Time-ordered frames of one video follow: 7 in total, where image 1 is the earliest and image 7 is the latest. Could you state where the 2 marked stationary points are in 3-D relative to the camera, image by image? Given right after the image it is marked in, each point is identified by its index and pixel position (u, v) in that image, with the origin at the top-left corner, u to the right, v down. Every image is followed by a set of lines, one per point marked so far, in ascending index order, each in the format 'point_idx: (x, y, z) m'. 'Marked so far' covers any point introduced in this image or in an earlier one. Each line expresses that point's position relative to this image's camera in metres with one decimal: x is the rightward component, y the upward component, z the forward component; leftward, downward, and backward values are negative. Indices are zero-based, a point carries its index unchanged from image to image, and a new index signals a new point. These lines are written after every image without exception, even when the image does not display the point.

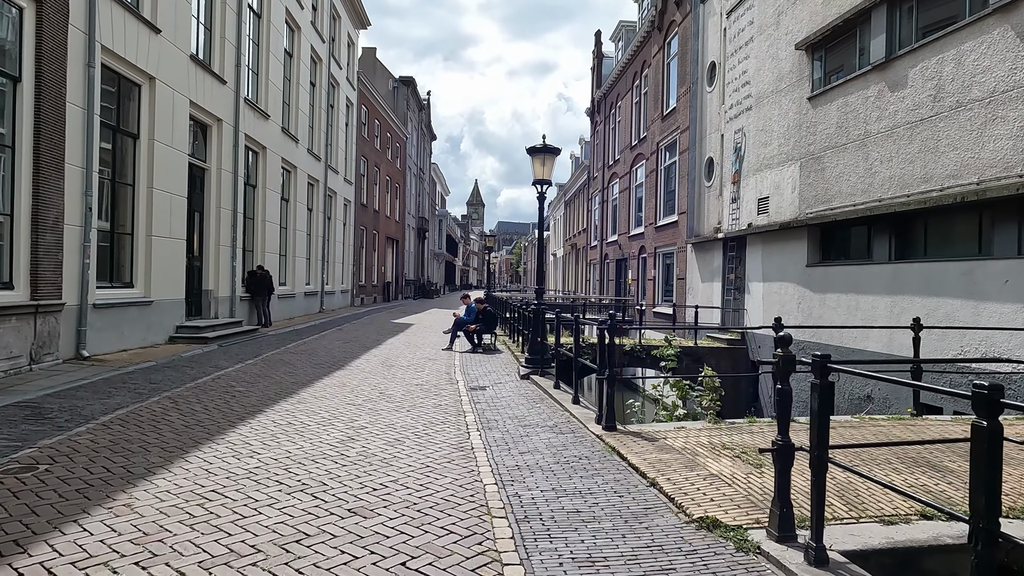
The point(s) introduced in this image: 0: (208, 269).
0: (-6.5, +0.4, +14.3) m
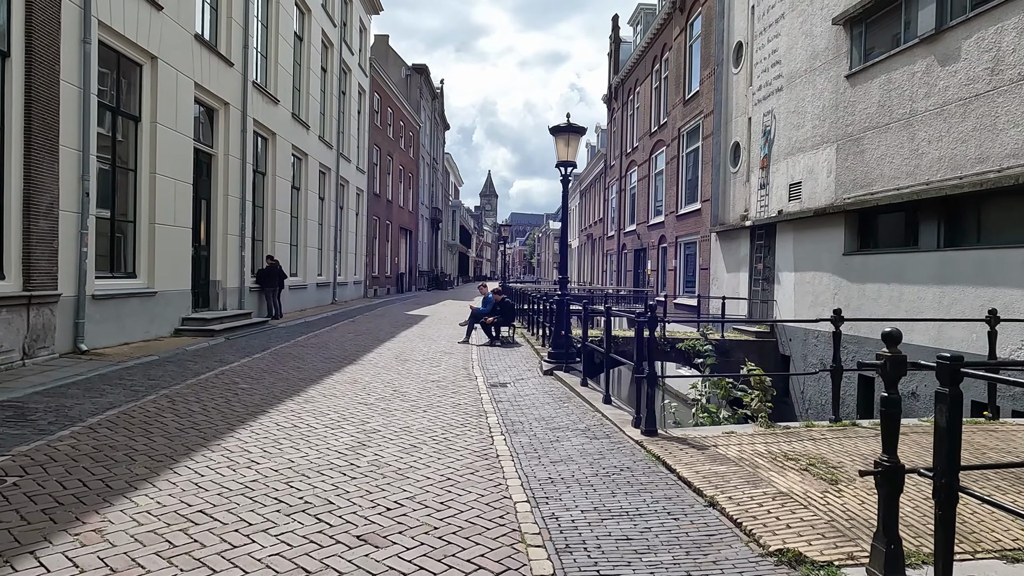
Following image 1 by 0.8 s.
0: (-6.1, +0.6, +13.8) m
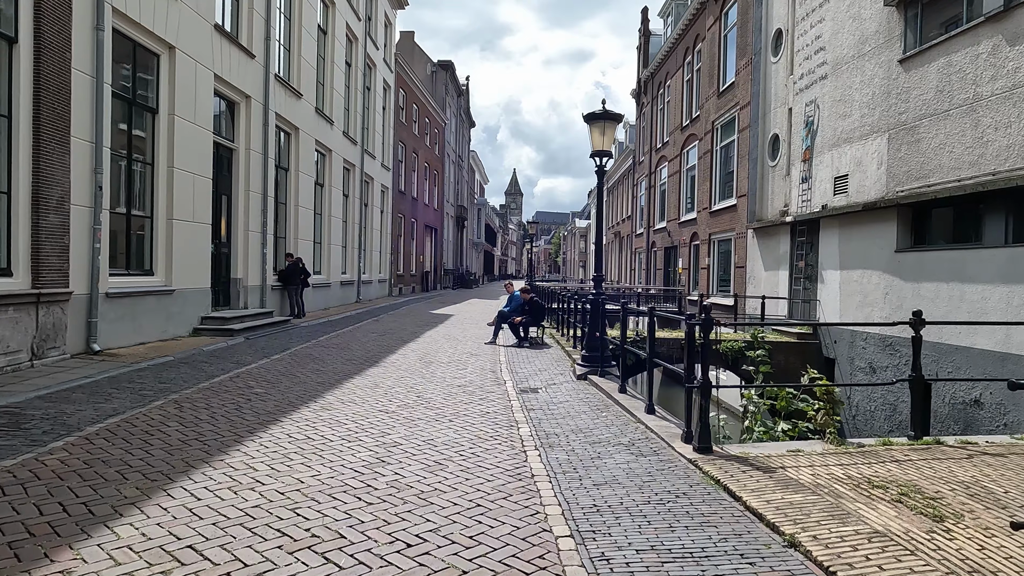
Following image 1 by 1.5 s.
0: (-5.5, +0.6, +13.4) m
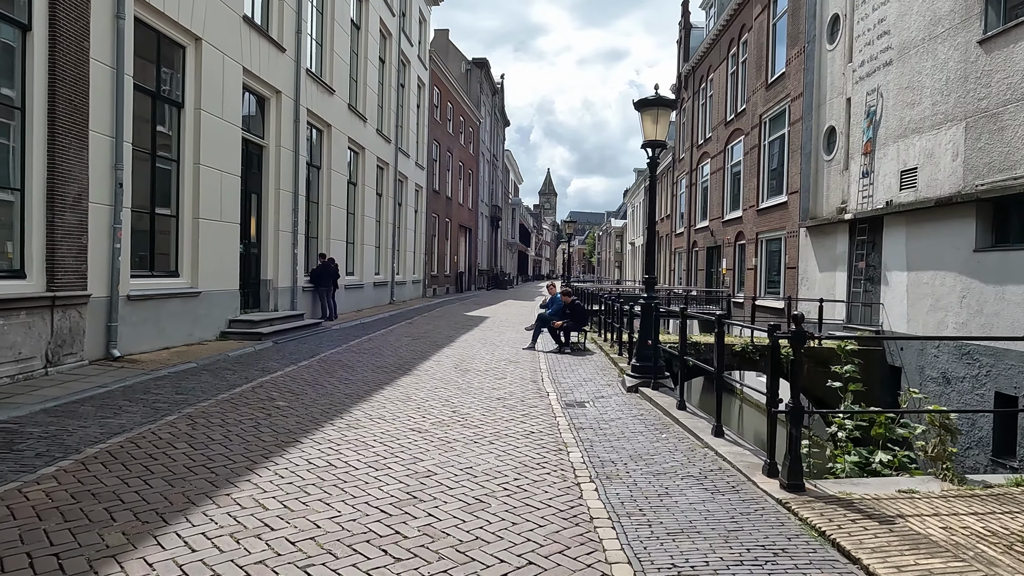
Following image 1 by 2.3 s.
0: (-4.8, +0.6, +13.0) m
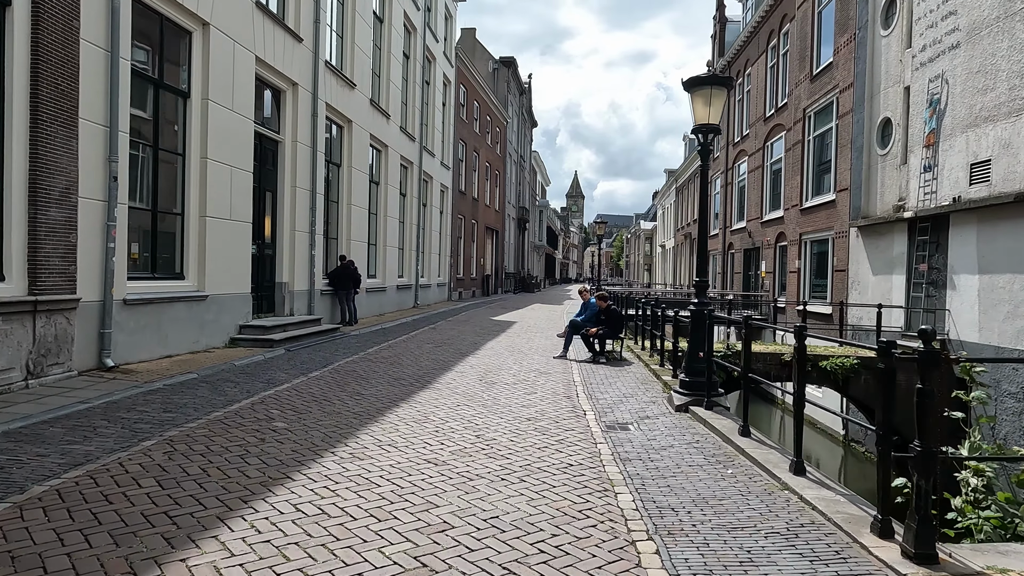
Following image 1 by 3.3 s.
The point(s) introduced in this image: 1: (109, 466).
0: (-4.2, +0.5, +12.3) m
1: (-2.5, -1.1, +4.2) m
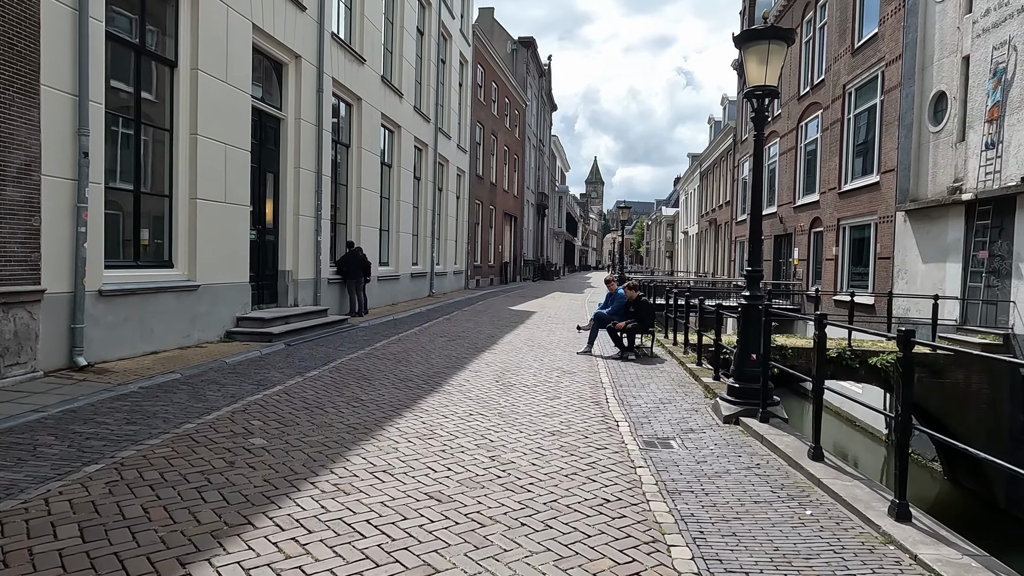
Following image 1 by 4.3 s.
0: (-3.9, +0.7, +11.5) m
1: (-2.4, -1.1, +3.3) m
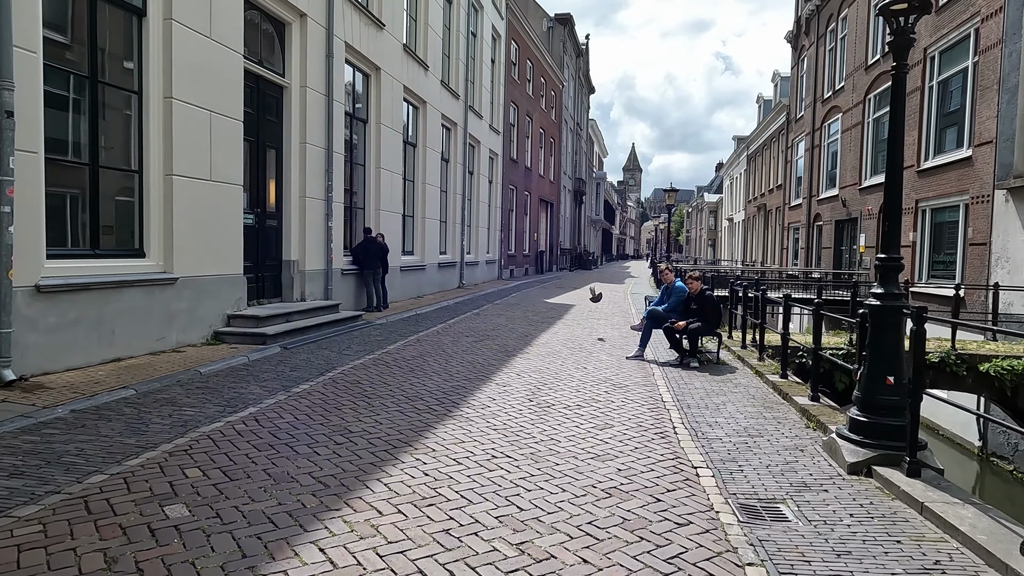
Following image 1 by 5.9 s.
0: (-3.3, +0.9, +10.1) m
1: (-2.3, -1.1, +1.9) m
